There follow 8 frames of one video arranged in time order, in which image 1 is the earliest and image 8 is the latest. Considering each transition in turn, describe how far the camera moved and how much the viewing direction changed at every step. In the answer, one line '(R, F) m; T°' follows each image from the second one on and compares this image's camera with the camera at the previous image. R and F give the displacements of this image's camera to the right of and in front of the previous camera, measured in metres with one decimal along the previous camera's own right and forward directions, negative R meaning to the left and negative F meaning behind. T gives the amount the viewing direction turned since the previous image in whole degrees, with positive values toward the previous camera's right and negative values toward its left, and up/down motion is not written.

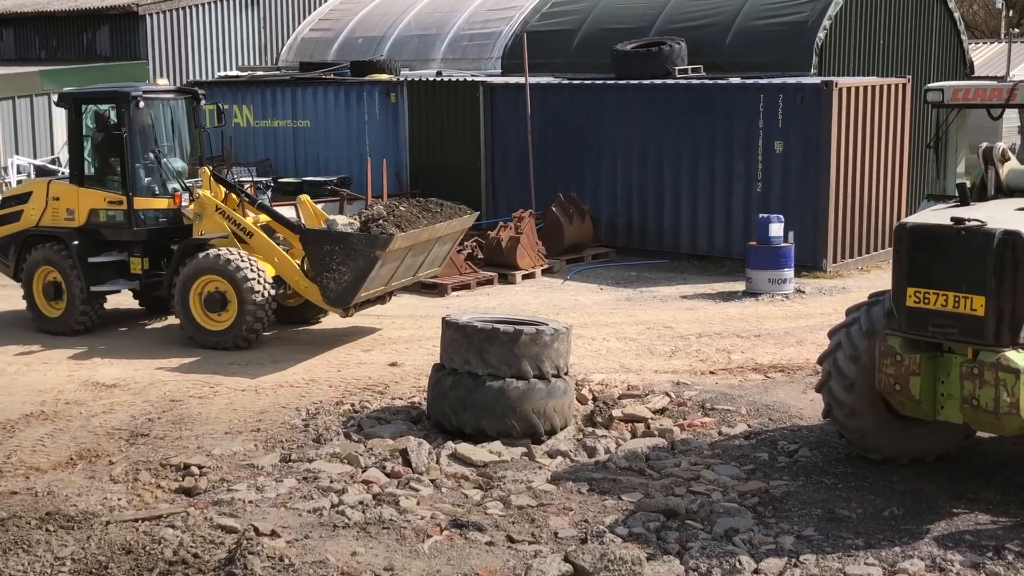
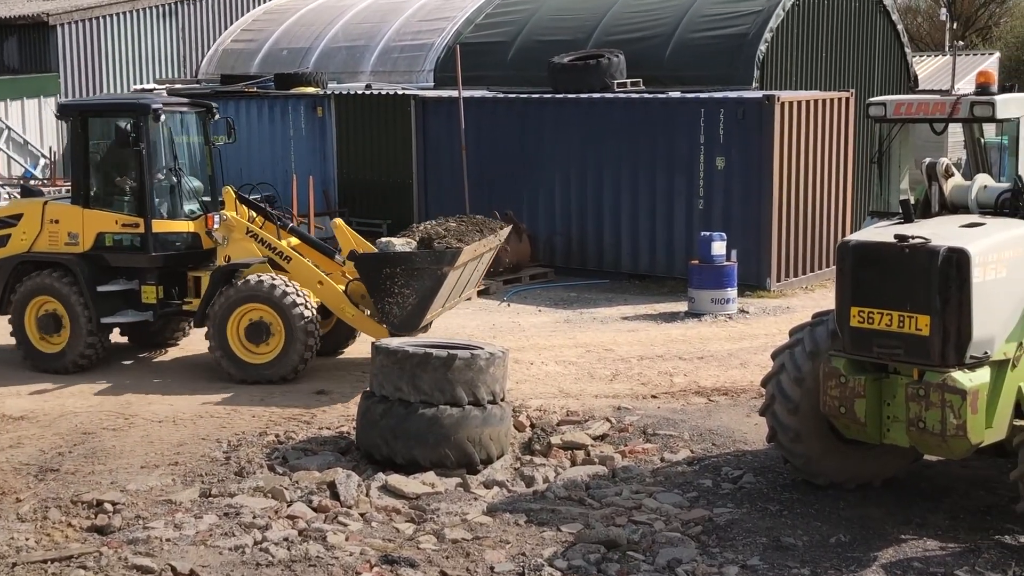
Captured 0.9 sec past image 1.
(+0.2, +0.3) m; +2°
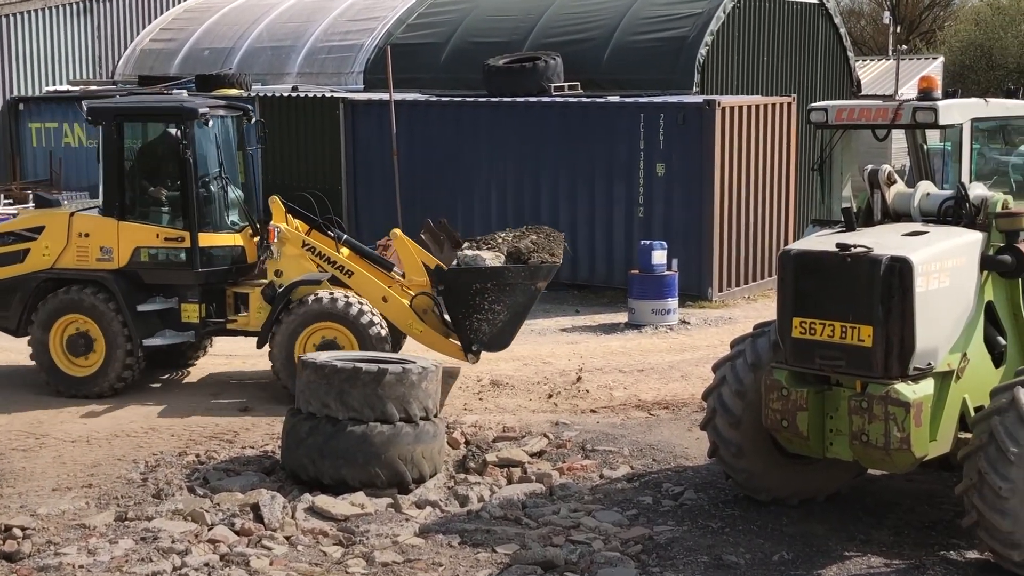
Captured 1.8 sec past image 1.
(+0.2, +0.3) m; +2°
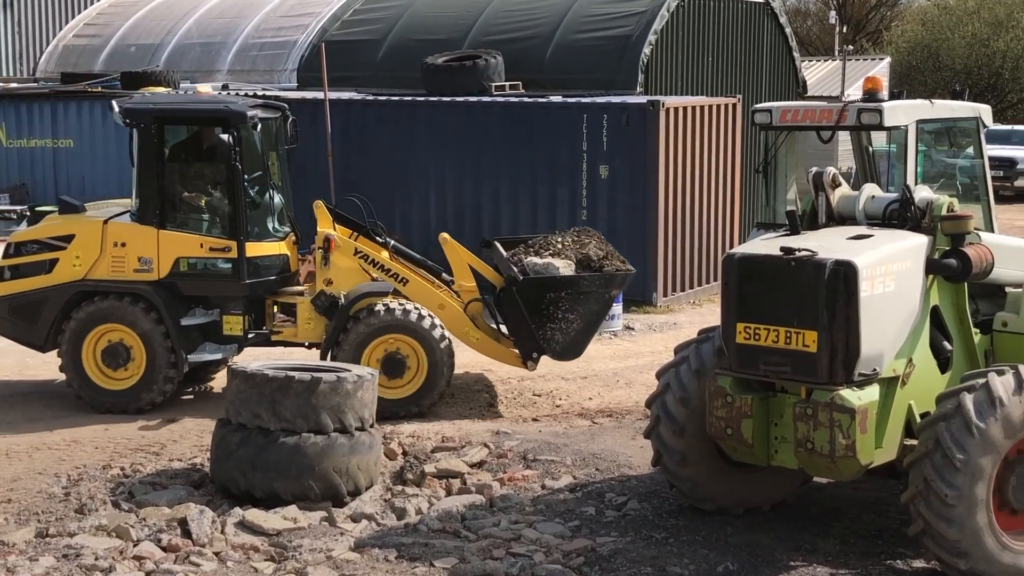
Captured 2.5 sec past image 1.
(+0.2, +0.2) m; +2°
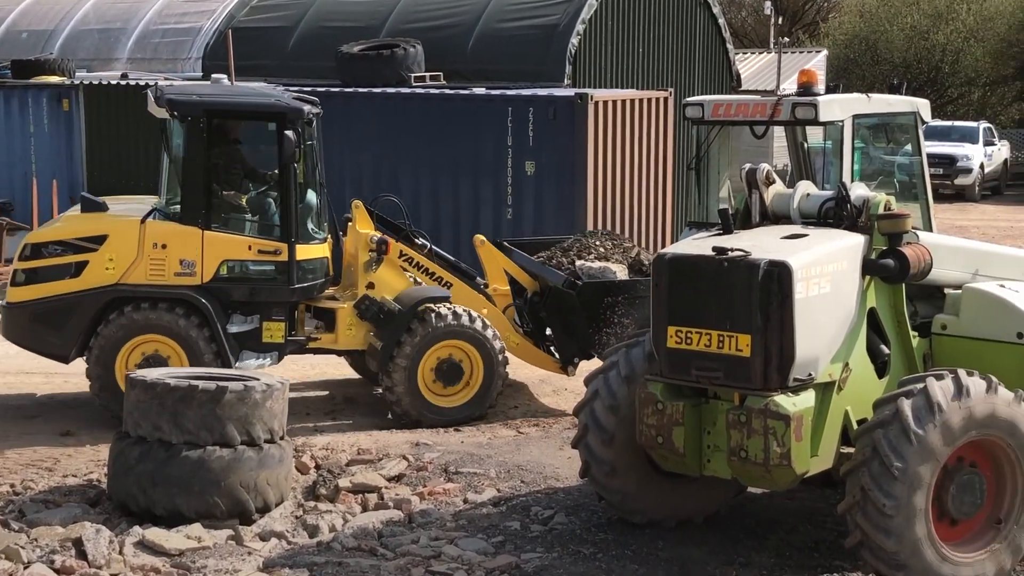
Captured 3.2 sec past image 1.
(+0.3, +0.3) m; +2°
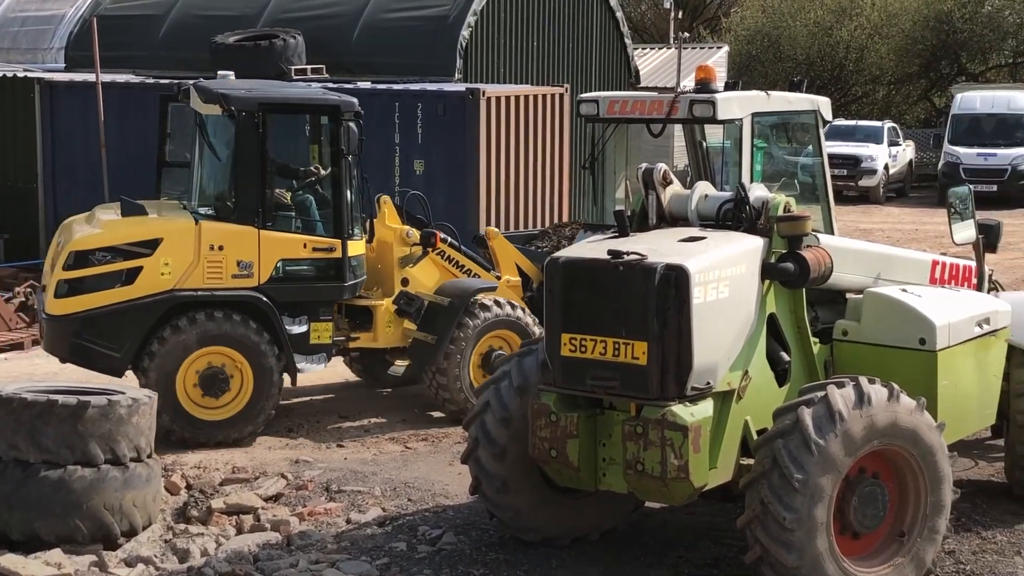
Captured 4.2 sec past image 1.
(+0.4, +0.3) m; +3°
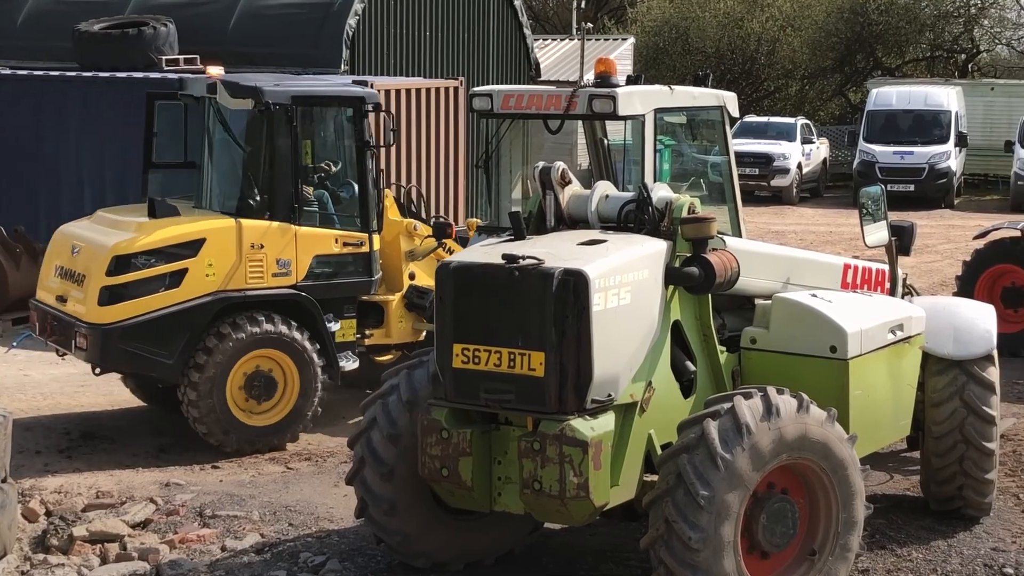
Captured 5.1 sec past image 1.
(+0.4, +0.4) m; +2°
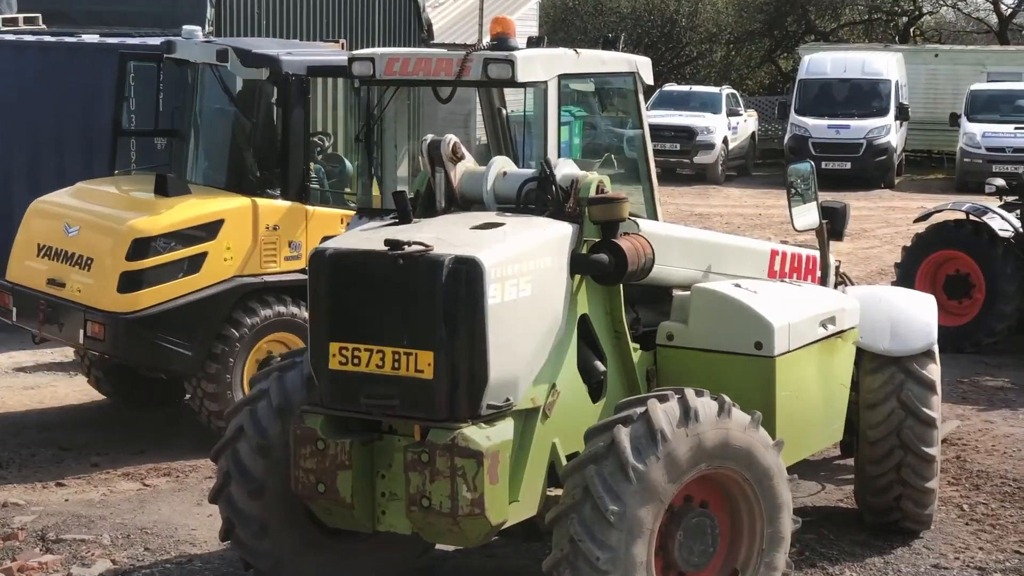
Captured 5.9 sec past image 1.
(+0.4, +0.6) m; +2°
